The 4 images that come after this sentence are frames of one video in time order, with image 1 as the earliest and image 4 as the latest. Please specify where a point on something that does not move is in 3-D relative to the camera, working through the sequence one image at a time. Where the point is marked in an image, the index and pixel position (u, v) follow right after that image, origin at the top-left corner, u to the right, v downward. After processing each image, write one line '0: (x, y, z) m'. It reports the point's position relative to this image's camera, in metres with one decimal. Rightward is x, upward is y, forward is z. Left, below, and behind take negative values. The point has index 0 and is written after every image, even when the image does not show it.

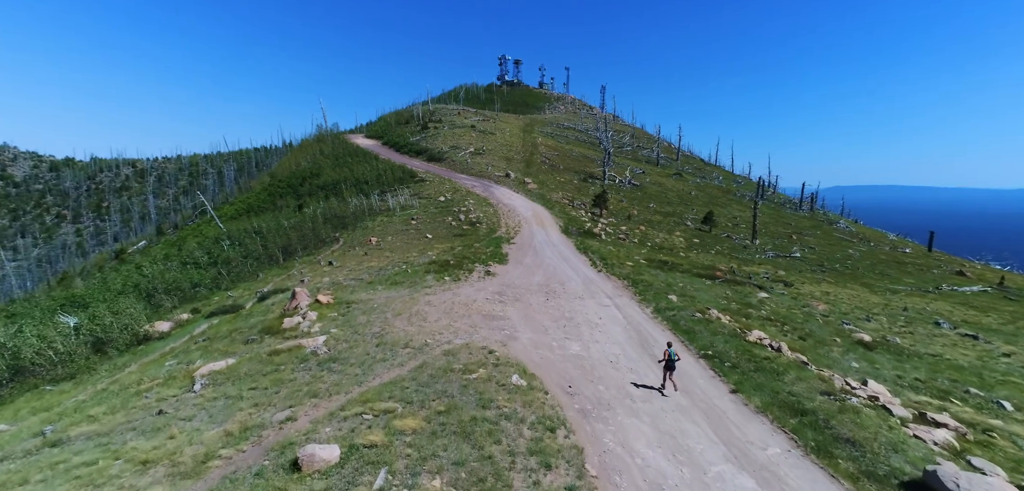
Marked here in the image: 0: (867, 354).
0: (+14.4, -4.6, +18.4) m
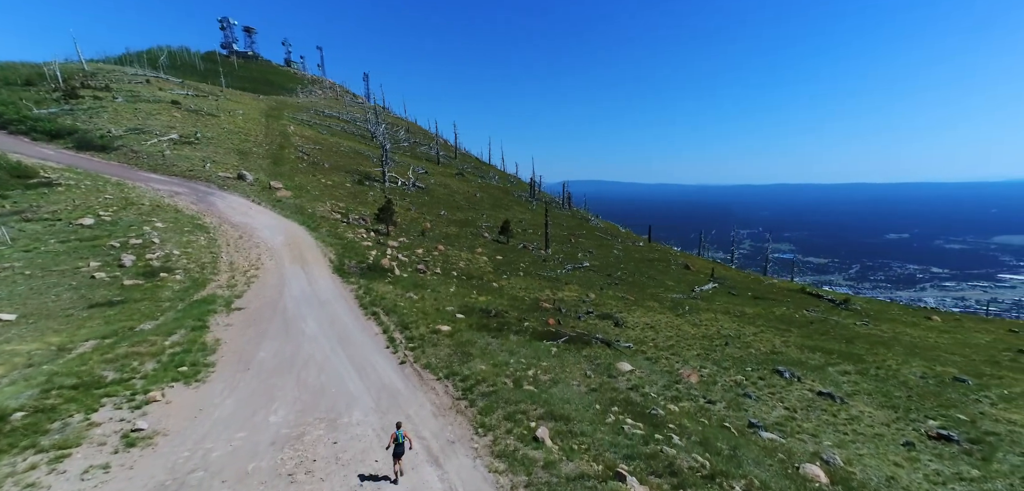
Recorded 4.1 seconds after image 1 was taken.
0: (+9.2, -7.7, +9.9) m
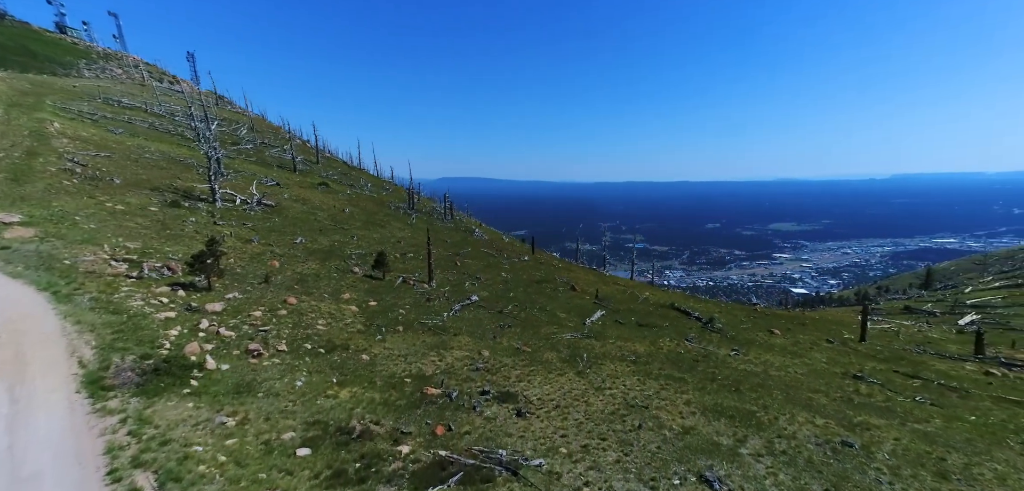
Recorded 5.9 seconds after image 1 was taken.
0: (+8.0, -12.4, +3.9) m
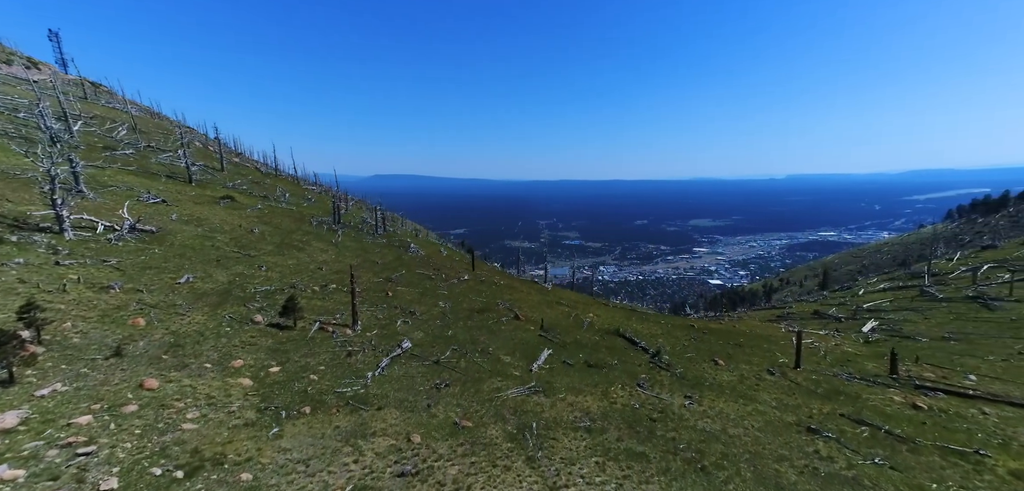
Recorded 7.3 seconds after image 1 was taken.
0: (+7.6, -17.3, -2.8) m
